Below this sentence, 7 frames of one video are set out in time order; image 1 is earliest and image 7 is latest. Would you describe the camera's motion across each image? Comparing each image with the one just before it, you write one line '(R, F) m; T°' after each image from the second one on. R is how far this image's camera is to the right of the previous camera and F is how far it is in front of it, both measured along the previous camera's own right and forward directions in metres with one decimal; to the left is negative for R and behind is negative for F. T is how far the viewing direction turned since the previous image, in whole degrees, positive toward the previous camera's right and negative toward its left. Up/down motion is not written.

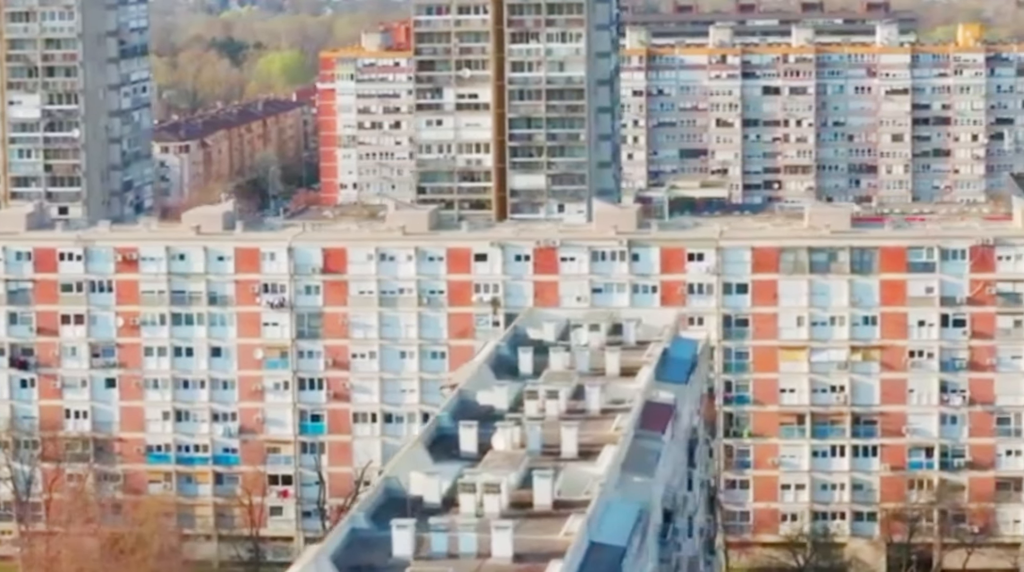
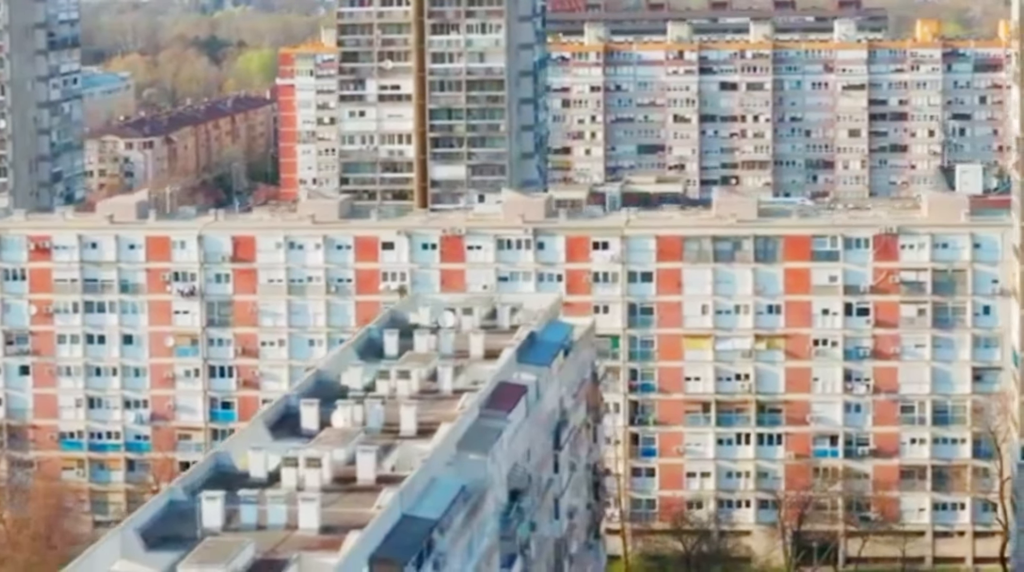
(+2.8, -0.3) m; -1°
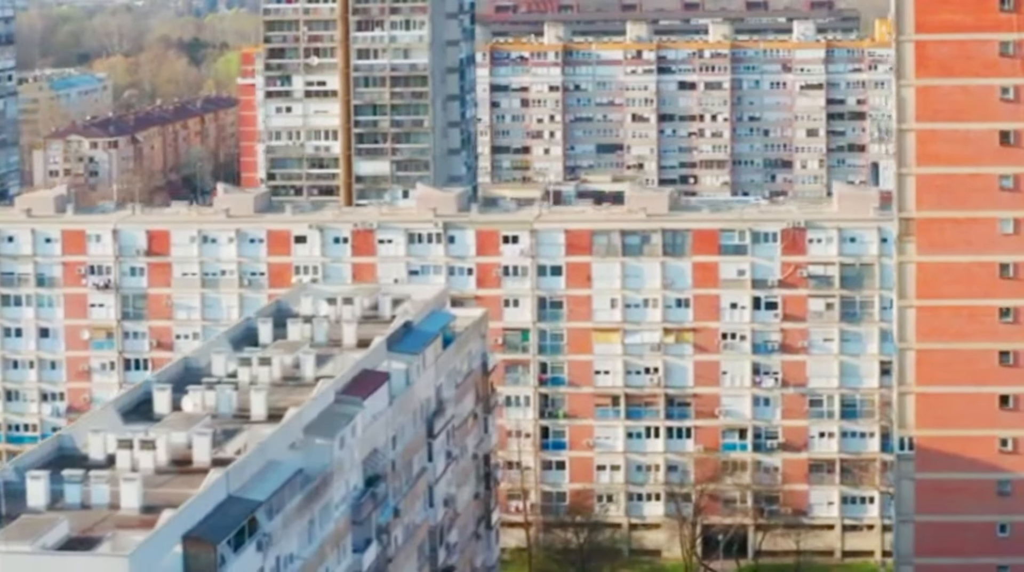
(+2.6, -0.3) m; -1°
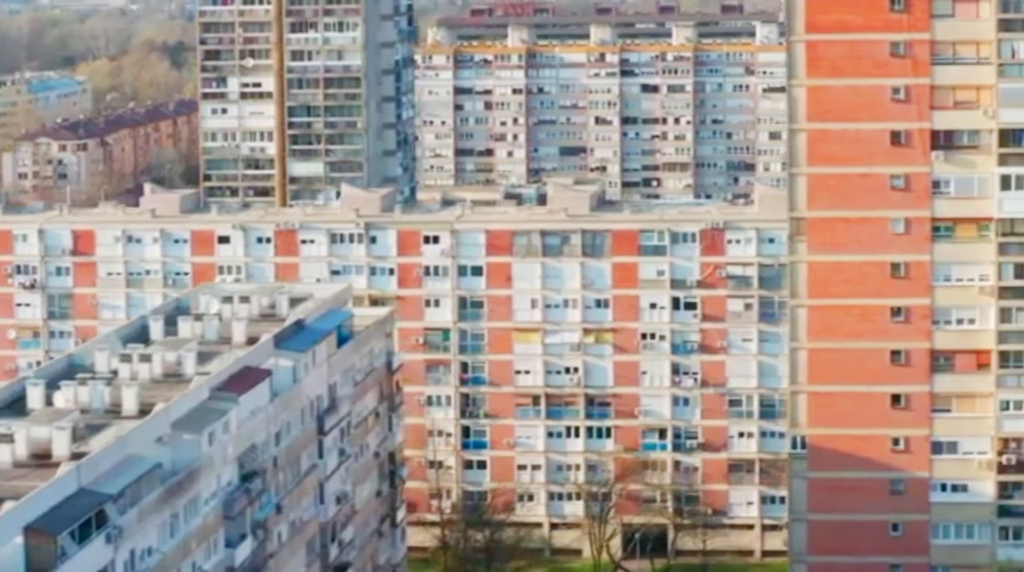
(+2.3, -0.2) m; -1°
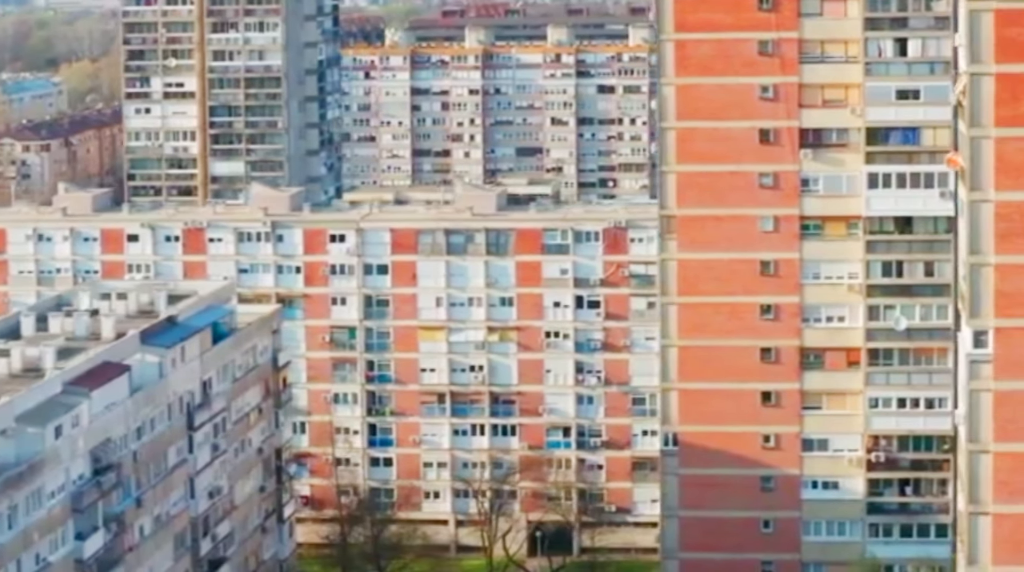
(+2.8, -0.2) m; -1°
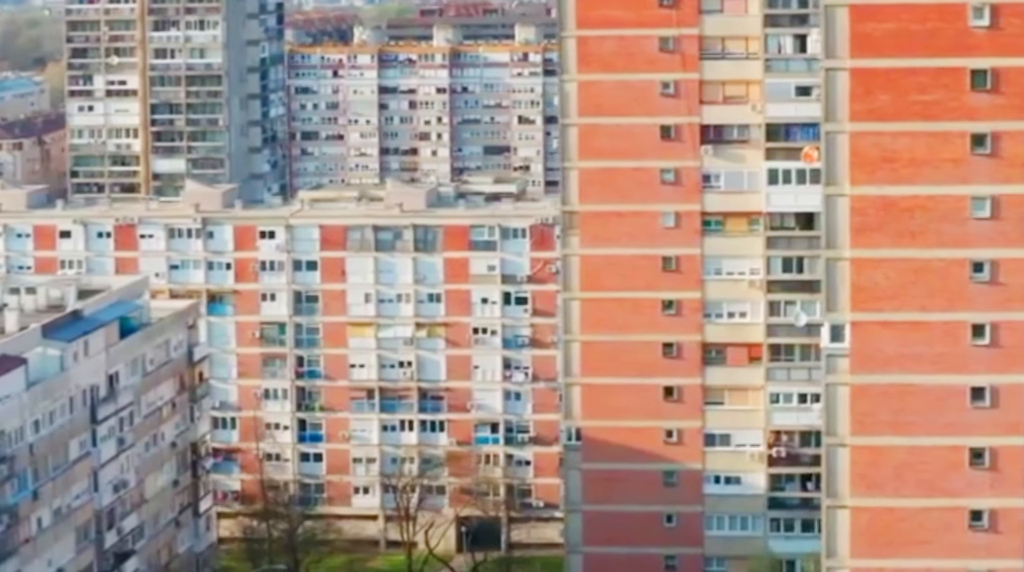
(+2.1, -0.2) m; -1°
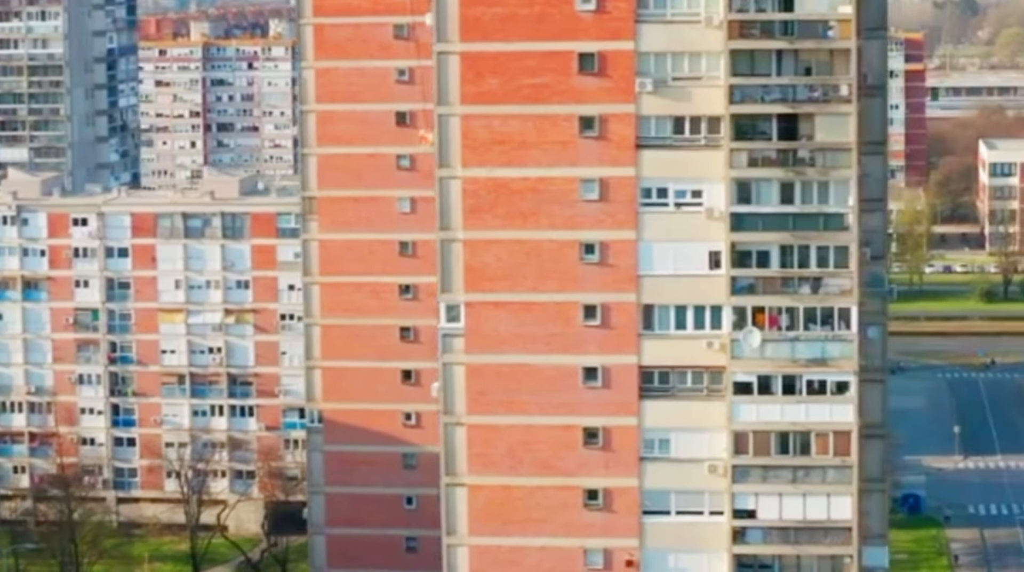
(+5.9, -0.4) m; -2°
